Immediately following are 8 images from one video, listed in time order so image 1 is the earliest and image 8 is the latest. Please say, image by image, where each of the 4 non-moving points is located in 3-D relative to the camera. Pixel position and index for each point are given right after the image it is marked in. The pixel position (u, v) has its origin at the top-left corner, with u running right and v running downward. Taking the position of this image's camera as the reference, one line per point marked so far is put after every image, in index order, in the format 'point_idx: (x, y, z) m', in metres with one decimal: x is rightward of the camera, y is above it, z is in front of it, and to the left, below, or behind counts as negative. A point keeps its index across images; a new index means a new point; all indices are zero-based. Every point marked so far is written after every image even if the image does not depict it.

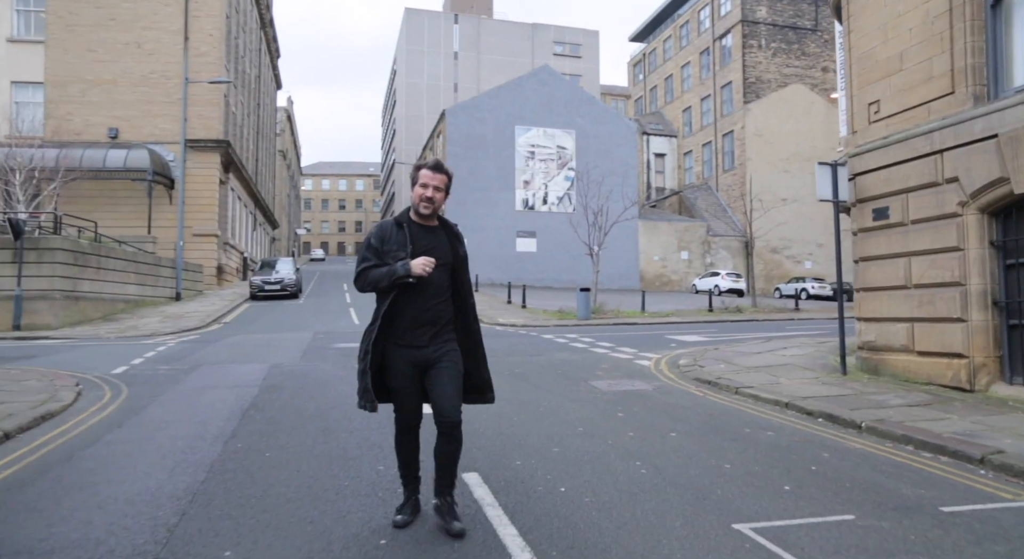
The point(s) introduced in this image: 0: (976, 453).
0: (+4.3, -1.6, +5.7) m
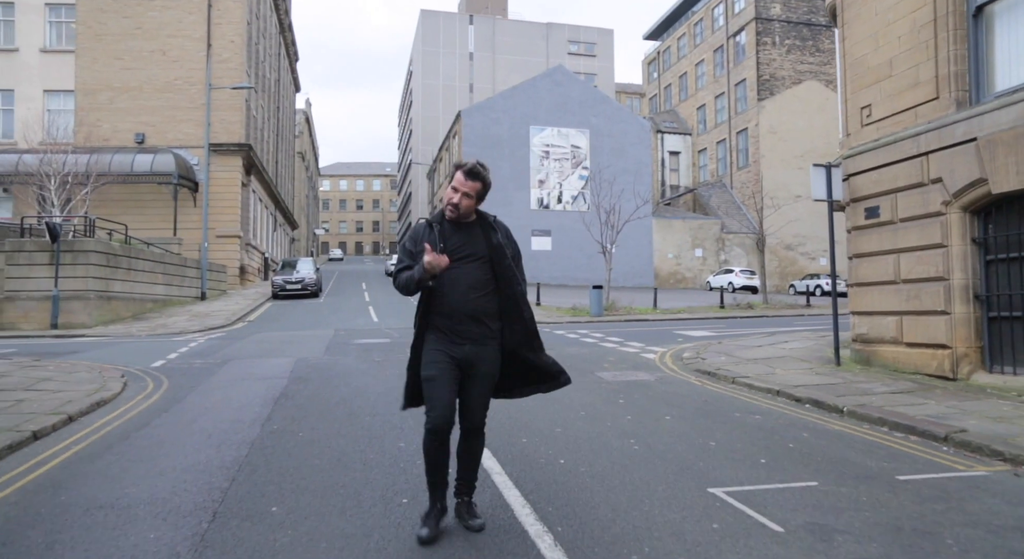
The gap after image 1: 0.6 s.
0: (+4.3, -1.5, +6.2) m
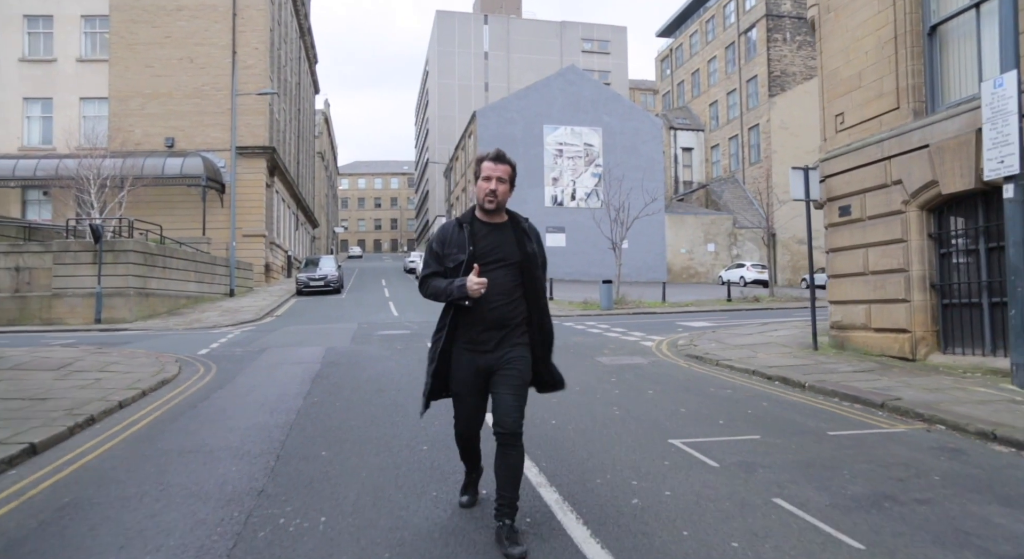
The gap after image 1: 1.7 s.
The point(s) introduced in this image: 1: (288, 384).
0: (+4.4, -1.4, +7.2) m
1: (-3.5, -1.6, +9.4) m
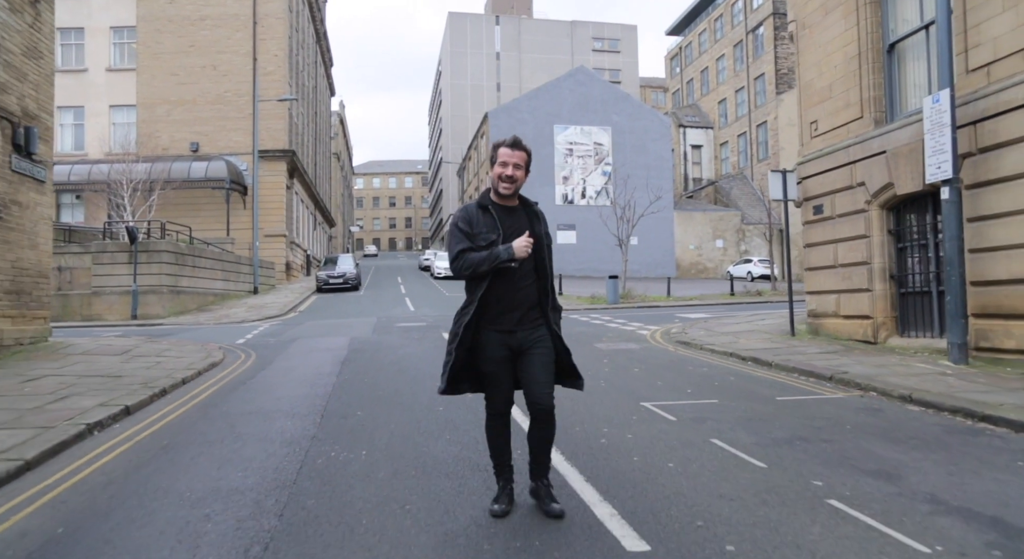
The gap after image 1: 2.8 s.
0: (+4.4, -1.3, +8.4) m
1: (-3.4, -1.5, +10.7) m
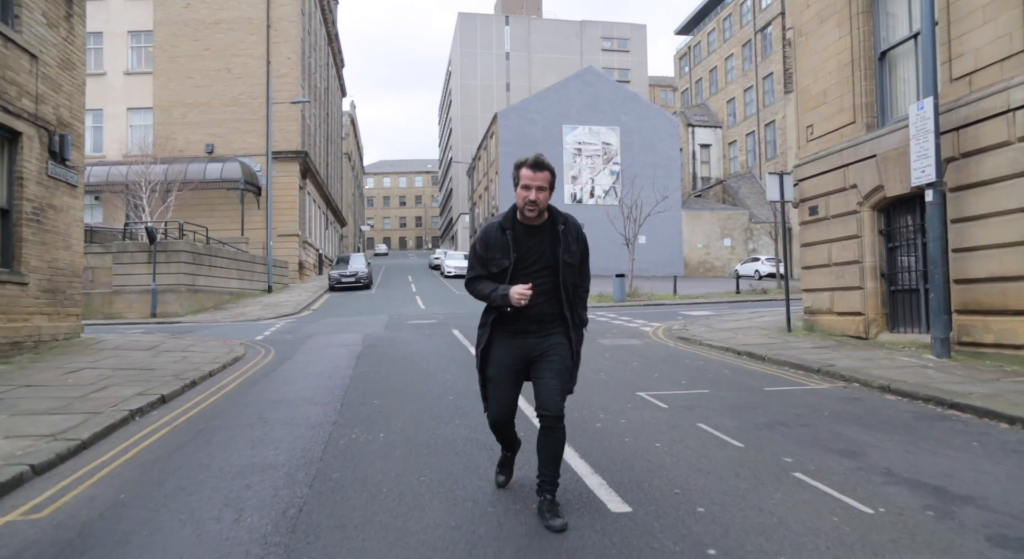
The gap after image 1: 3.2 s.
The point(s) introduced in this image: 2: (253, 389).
0: (+4.5, -1.3, +8.9) m
1: (-3.3, -1.5, +11.3) m
2: (-3.7, -1.5, +8.5) m
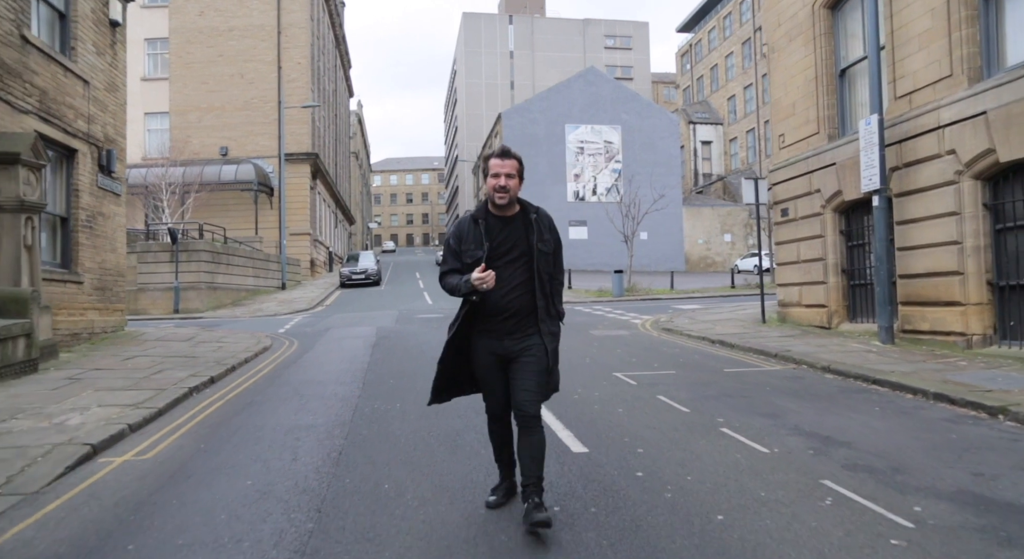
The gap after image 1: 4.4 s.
0: (+4.4, -1.2, +10.1) m
1: (-3.3, -1.5, +12.7) m
2: (-3.7, -1.5, +9.8) m
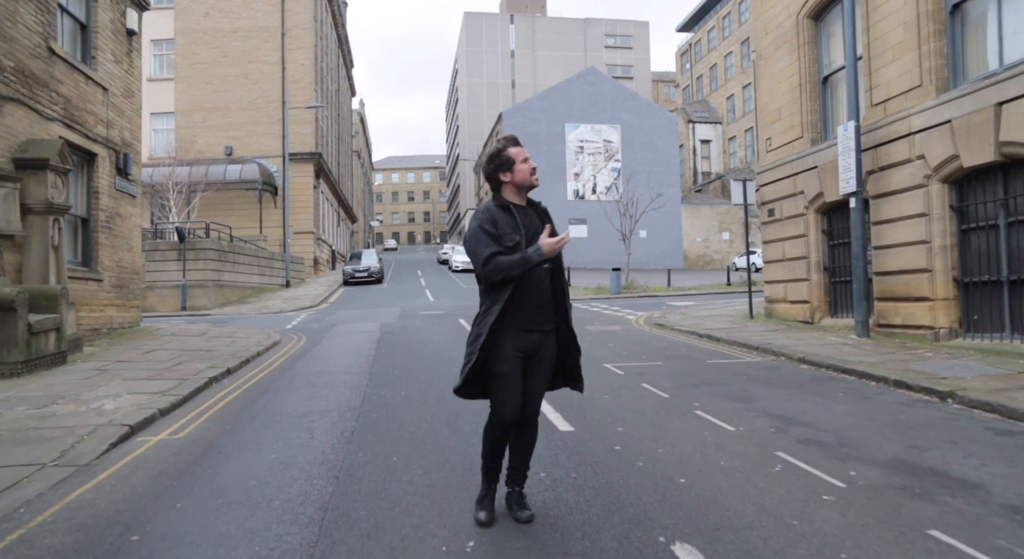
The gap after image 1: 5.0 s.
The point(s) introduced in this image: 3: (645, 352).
0: (+4.4, -1.1, +10.7) m
1: (-3.4, -1.4, +13.3) m
2: (-3.8, -1.5, +10.5) m
3: (+2.3, -1.3, +10.6) m
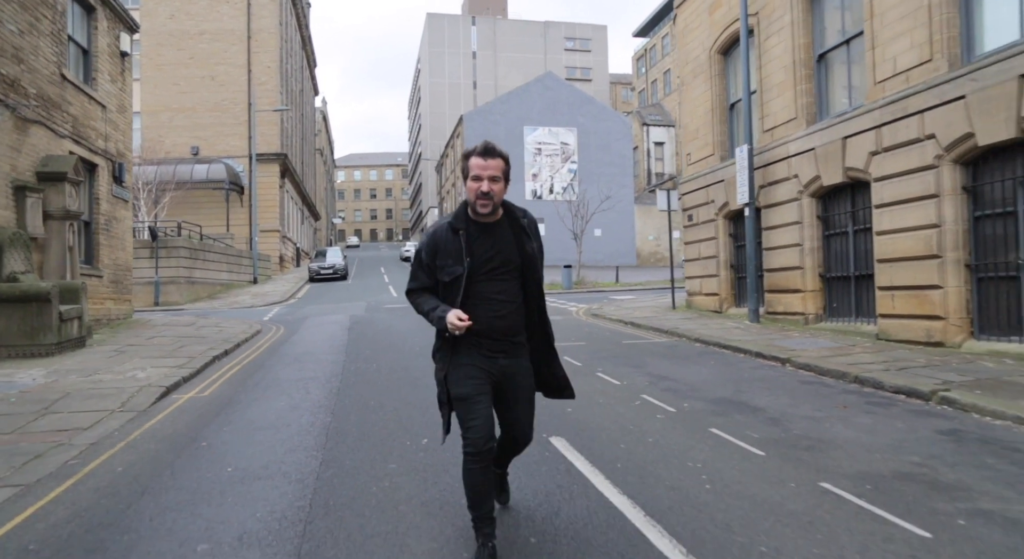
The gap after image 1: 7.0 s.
0: (+3.4, -1.0, +13.0) m
1: (-4.5, -1.3, +15.1) m
2: (-4.7, -1.4, +12.3) m
3: (+1.4, -1.2, +12.8) m
